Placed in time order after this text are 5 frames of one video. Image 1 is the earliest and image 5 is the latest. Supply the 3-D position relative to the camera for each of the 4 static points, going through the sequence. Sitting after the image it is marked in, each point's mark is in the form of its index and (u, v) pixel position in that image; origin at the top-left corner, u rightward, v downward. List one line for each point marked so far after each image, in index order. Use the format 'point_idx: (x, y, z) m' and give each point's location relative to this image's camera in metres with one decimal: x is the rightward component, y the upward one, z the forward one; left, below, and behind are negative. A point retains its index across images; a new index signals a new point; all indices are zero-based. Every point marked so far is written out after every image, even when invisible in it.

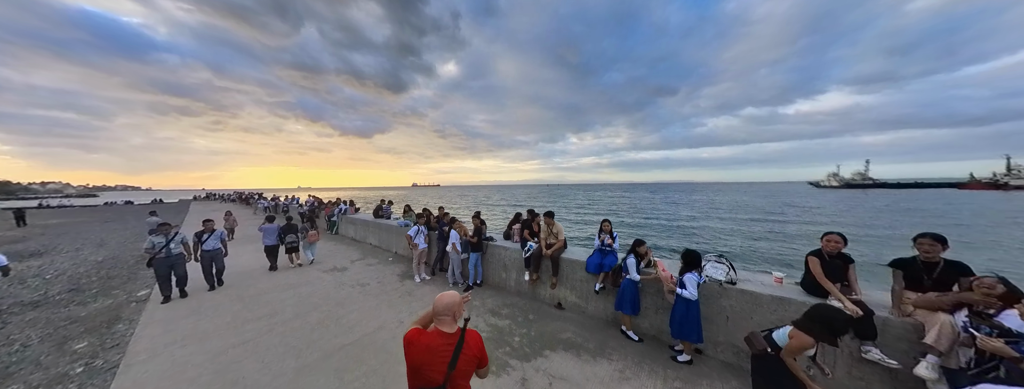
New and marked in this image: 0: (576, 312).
0: (+1.1, -2.1, +4.4) m
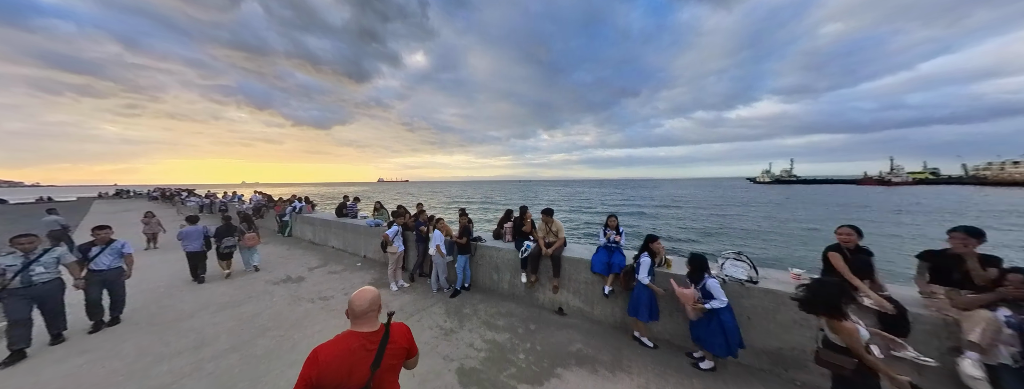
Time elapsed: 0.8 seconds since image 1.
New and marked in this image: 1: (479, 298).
0: (+1.1, -2.0, +4.0) m
1: (-0.6, -2.0, +4.6) m
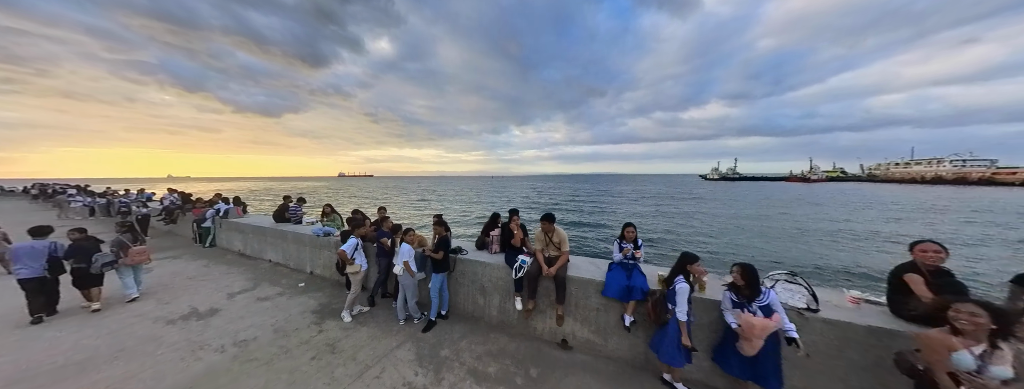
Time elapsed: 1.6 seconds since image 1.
0: (+1.0, -2.0, +3.2) m
1: (-0.8, -2.0, +3.6) m
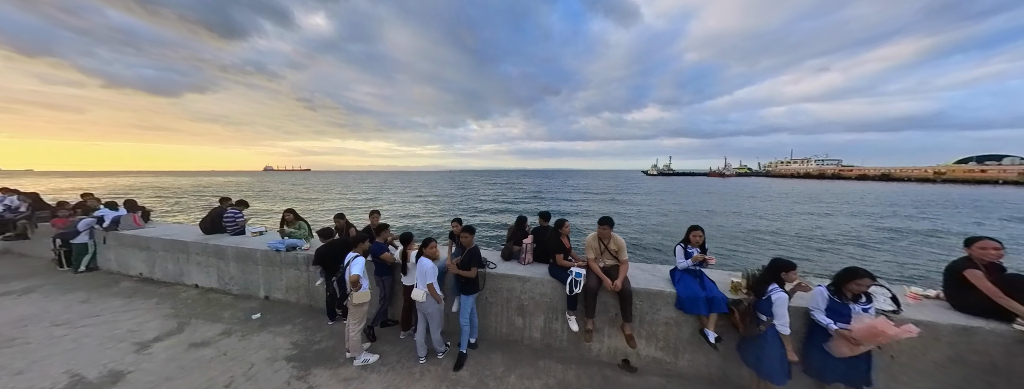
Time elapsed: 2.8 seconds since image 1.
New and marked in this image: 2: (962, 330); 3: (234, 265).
0: (+1.7, -2.0, +2.9) m
1: (-0.1, -2.0, +3.0) m
2: (+4.1, -1.2, +2.3) m
3: (-5.1, -1.3, +4.5) m
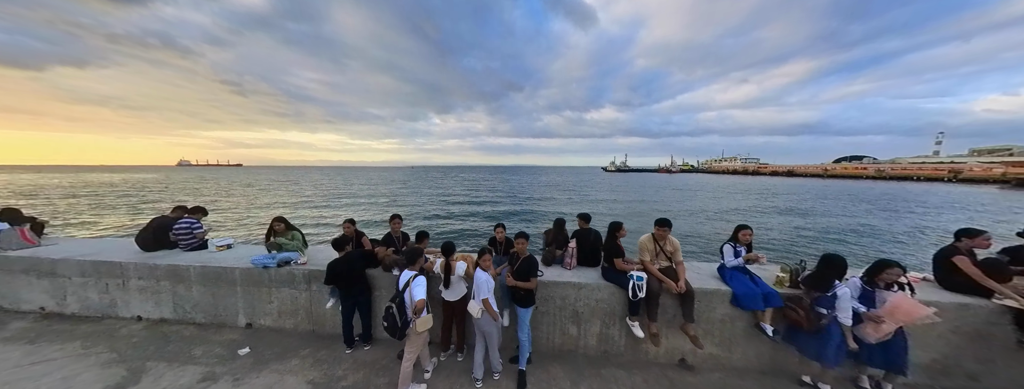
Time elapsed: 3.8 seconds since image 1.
0: (+2.4, -2.1, +3.0) m
1: (+0.6, -2.1, +2.8) m
2: (+4.9, -1.2, +2.7) m
3: (-4.5, -1.3, +3.6) m
